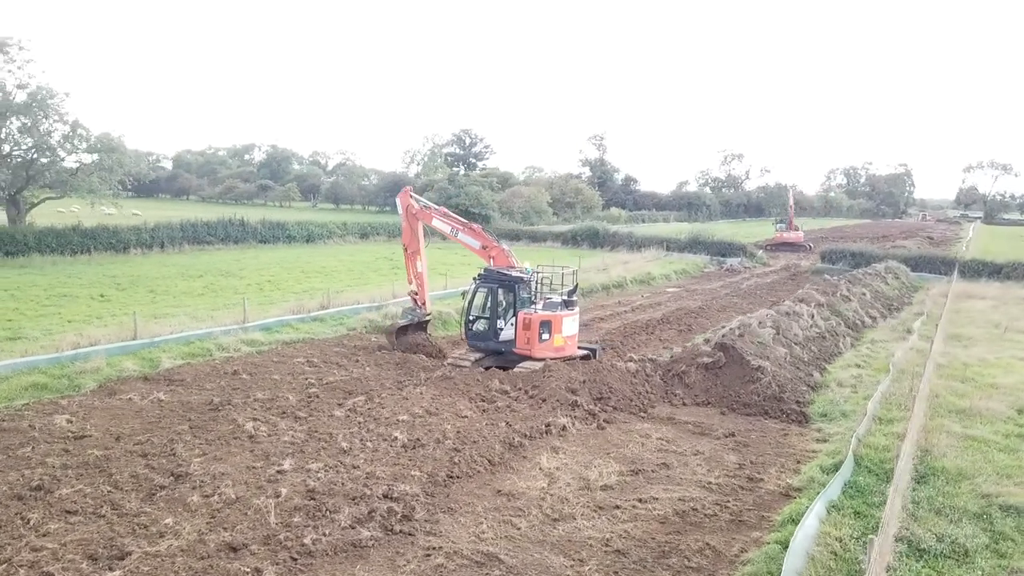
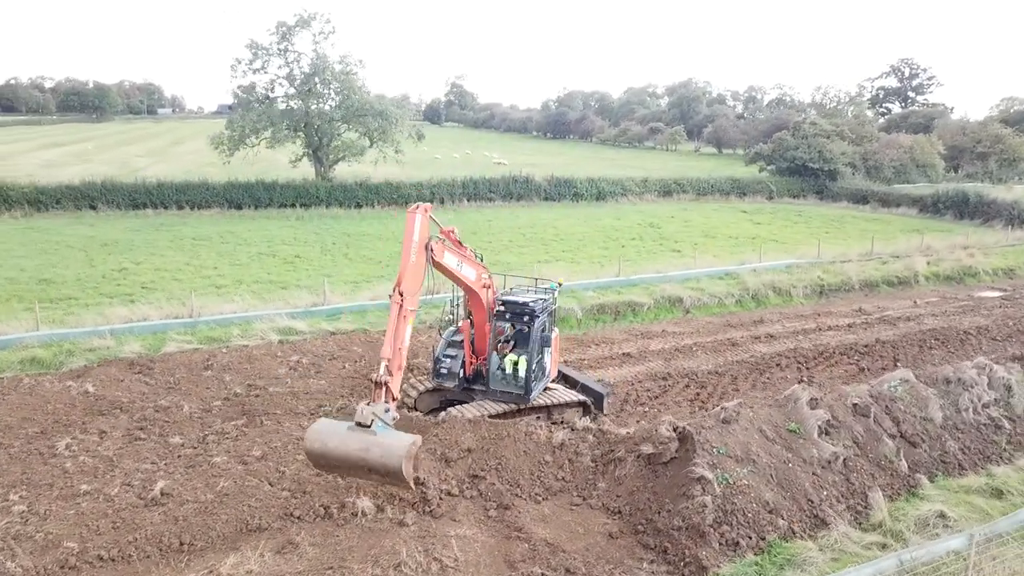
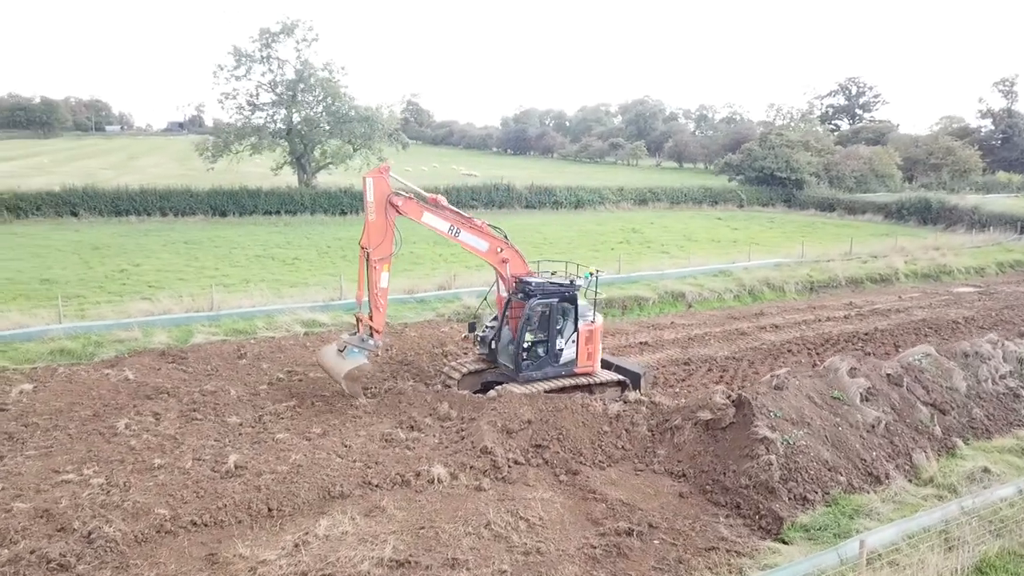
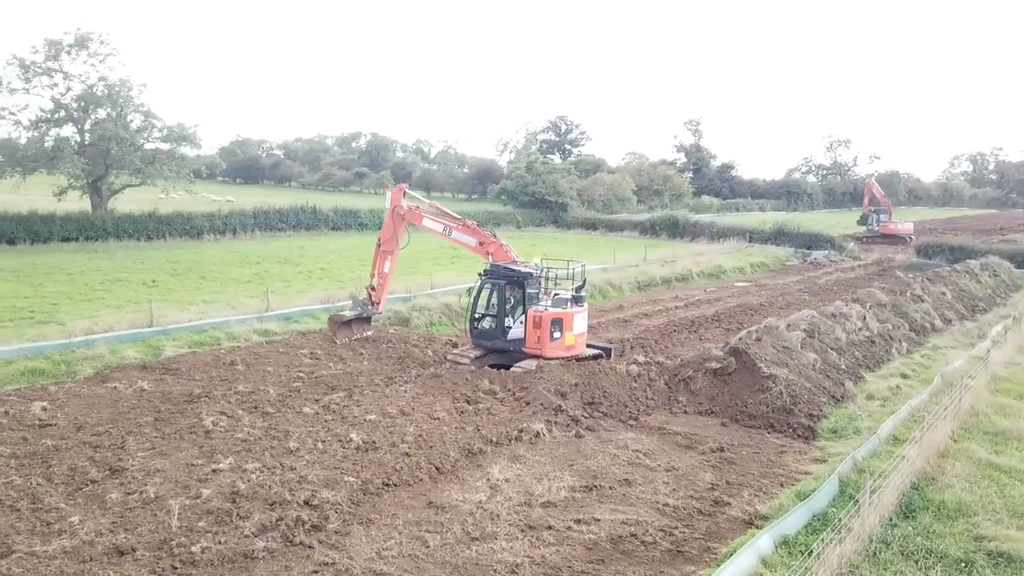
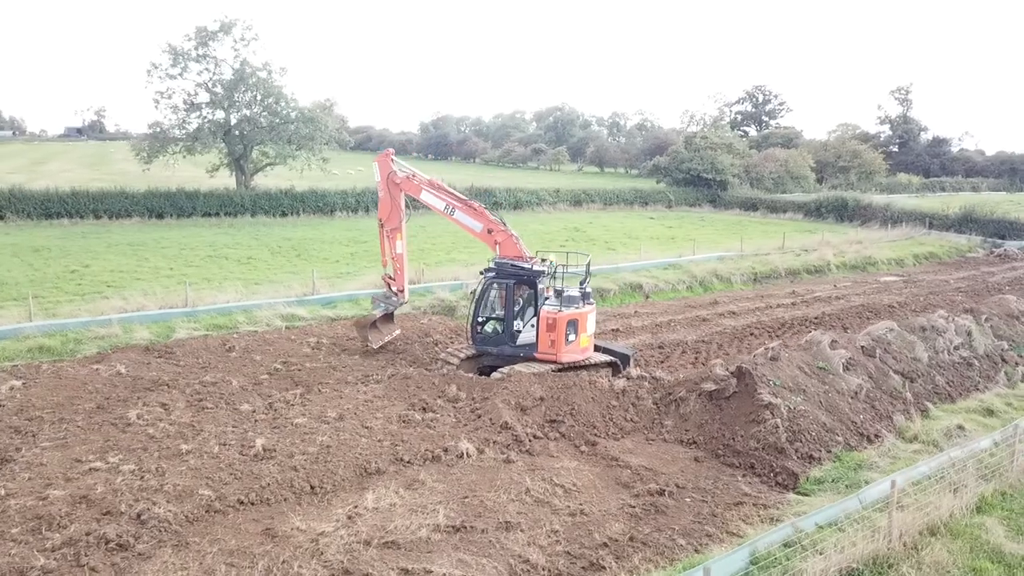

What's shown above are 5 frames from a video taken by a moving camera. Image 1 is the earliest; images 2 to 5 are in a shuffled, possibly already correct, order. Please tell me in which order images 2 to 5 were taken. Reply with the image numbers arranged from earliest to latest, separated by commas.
4, 5, 3, 2
